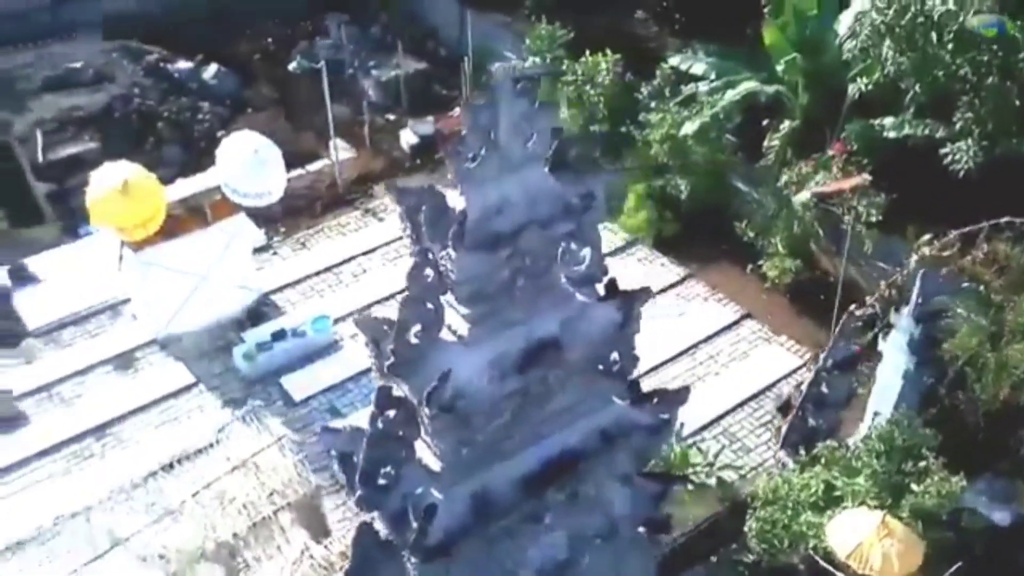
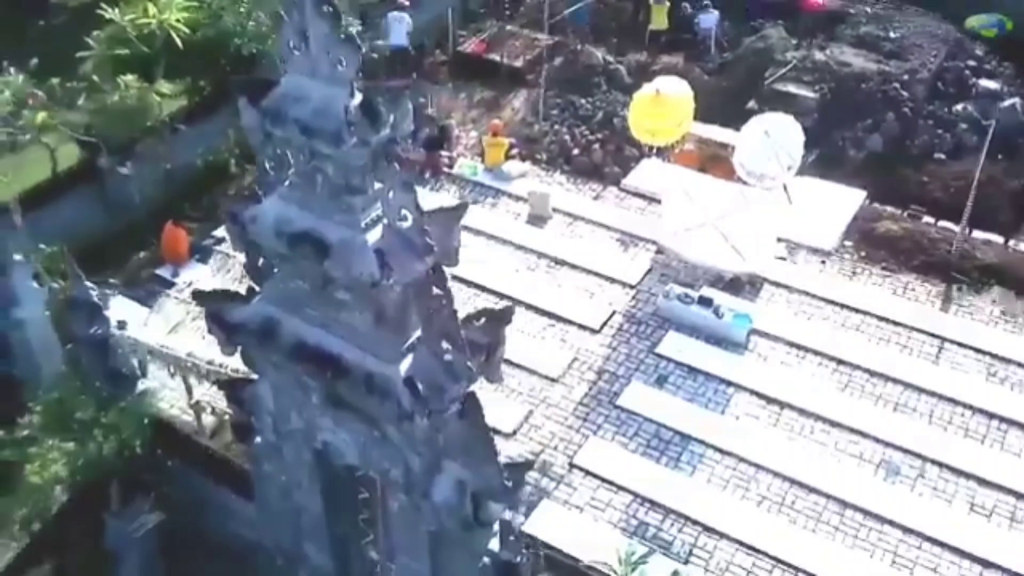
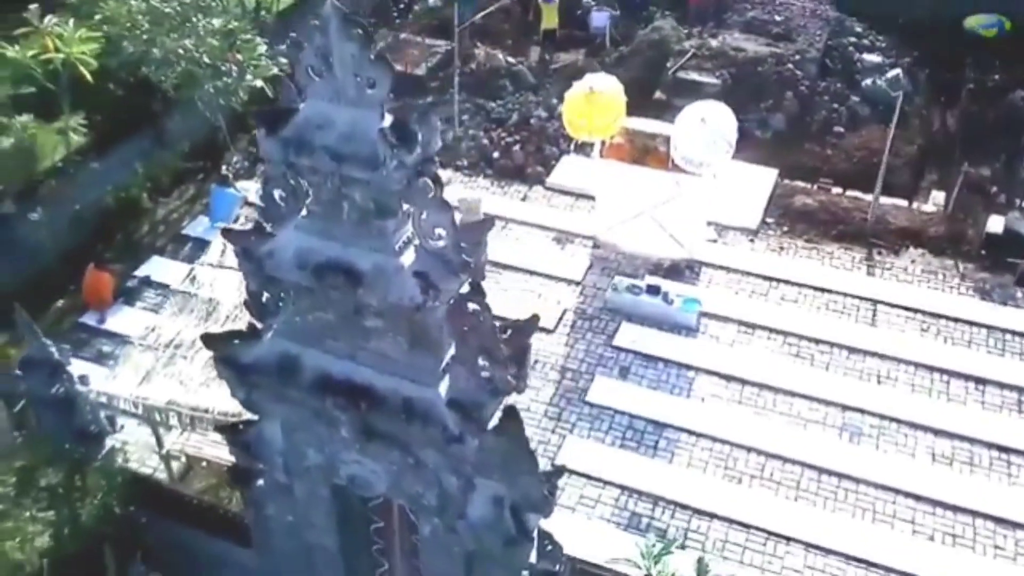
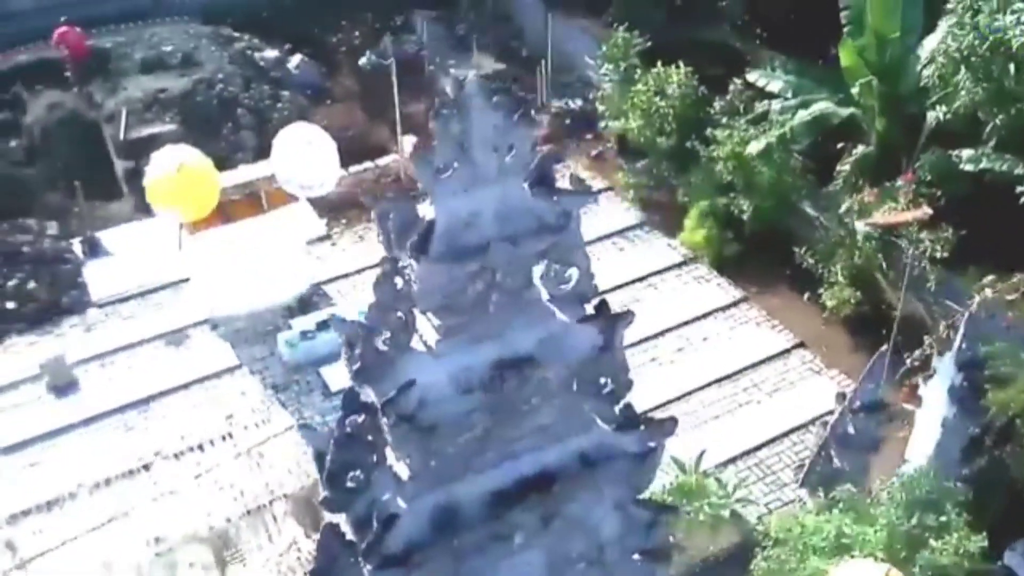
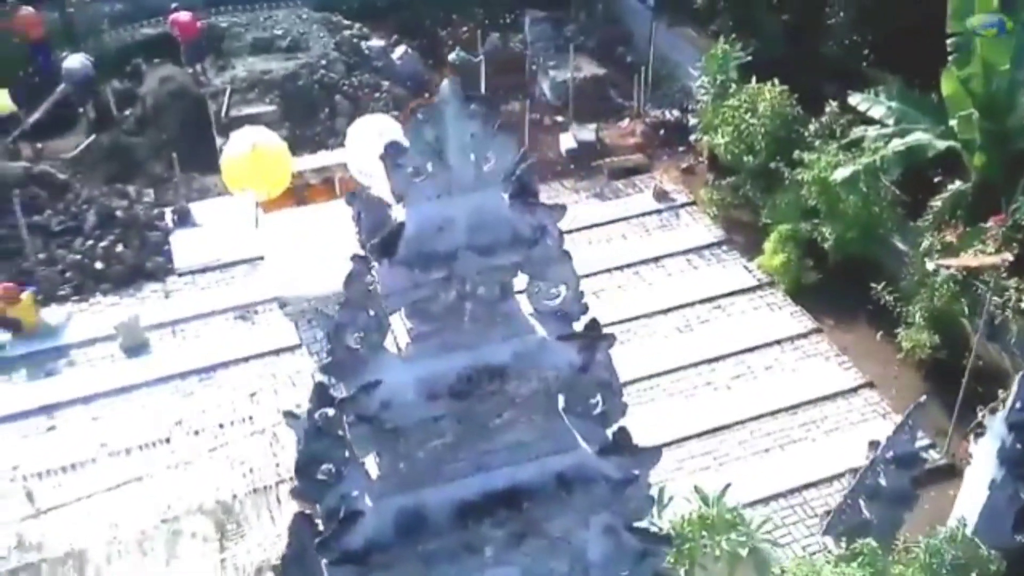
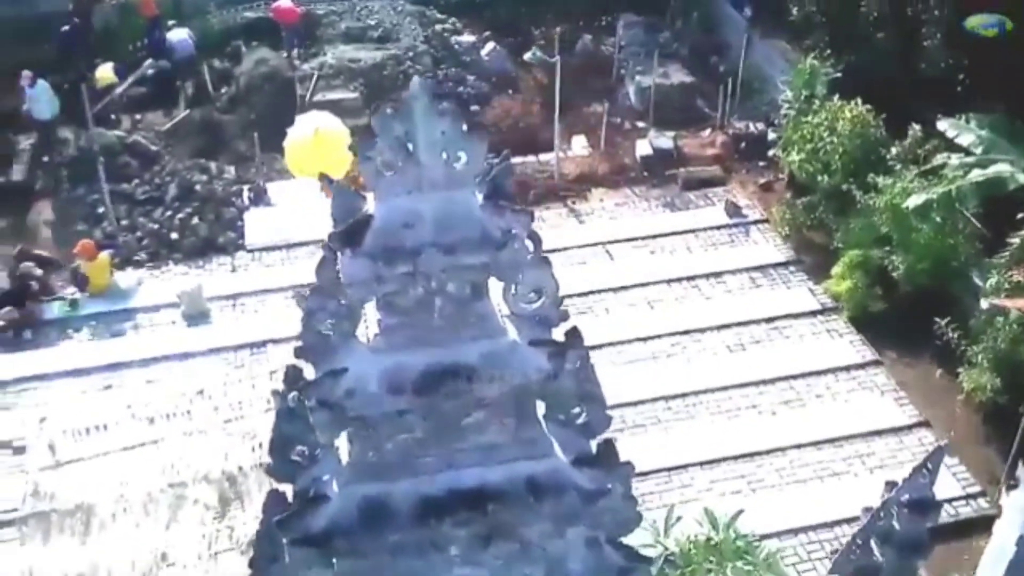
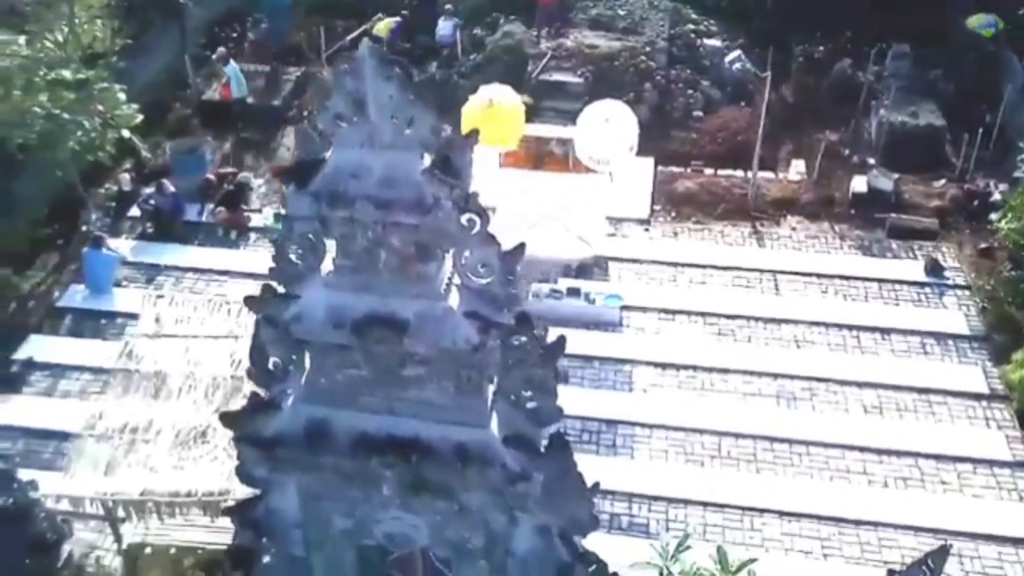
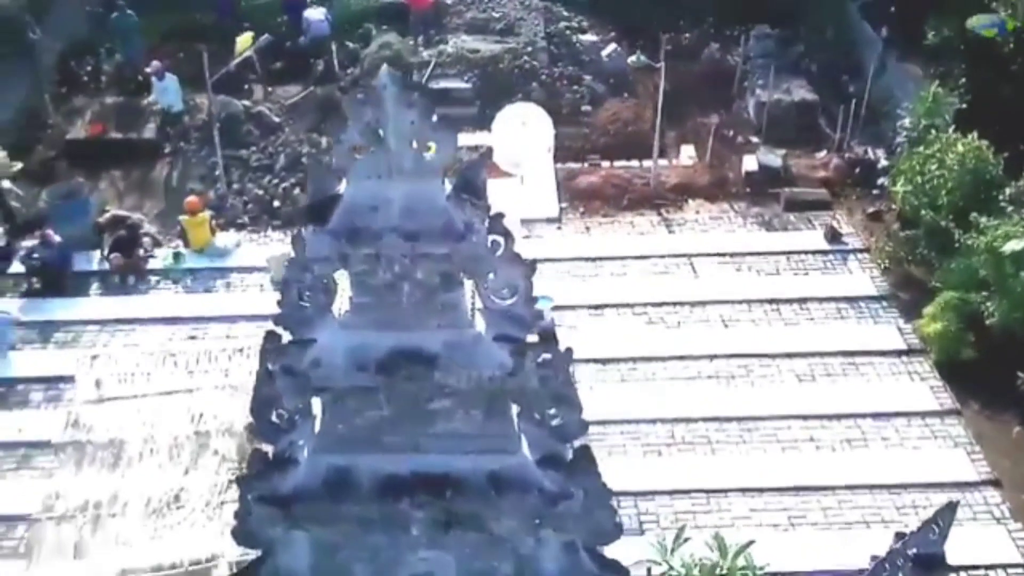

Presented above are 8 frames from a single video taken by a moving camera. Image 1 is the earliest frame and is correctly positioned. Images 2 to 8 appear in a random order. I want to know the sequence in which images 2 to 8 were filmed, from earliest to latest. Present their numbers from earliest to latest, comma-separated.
4, 5, 6, 8, 7, 3, 2
